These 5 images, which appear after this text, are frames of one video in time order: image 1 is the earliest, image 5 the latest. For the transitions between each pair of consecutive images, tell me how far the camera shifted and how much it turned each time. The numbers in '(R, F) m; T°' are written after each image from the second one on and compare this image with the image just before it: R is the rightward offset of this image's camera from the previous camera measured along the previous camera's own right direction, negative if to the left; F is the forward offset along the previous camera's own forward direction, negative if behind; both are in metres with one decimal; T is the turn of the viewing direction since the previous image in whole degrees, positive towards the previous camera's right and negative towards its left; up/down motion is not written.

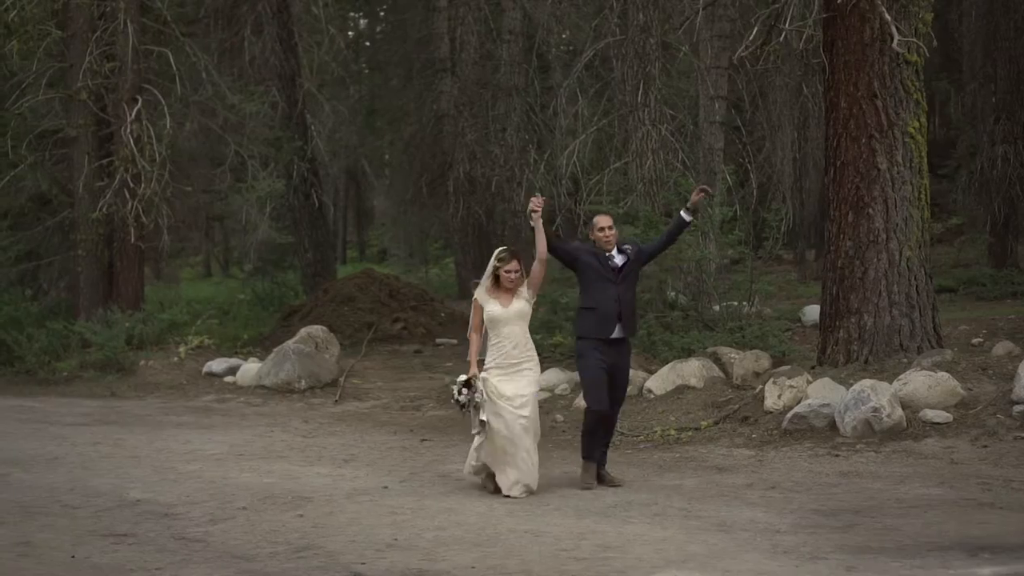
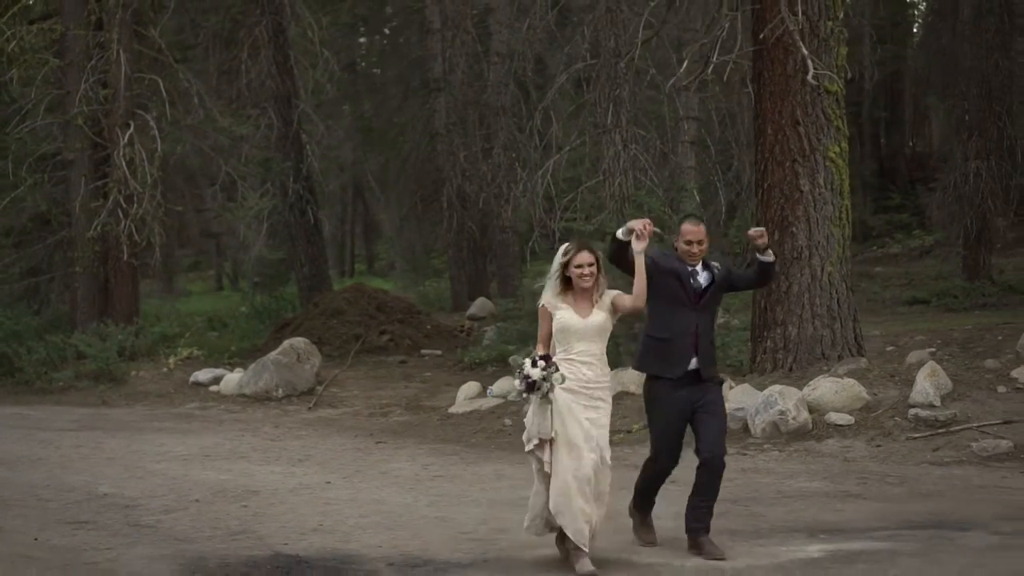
(+0.6, -0.7) m; -1°
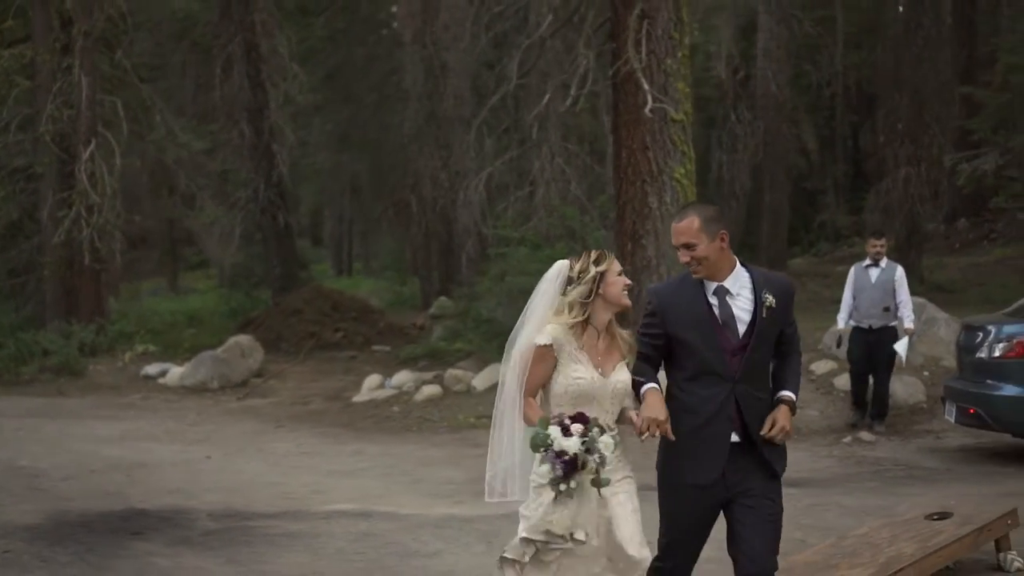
(+1.3, -1.4) m; -1°
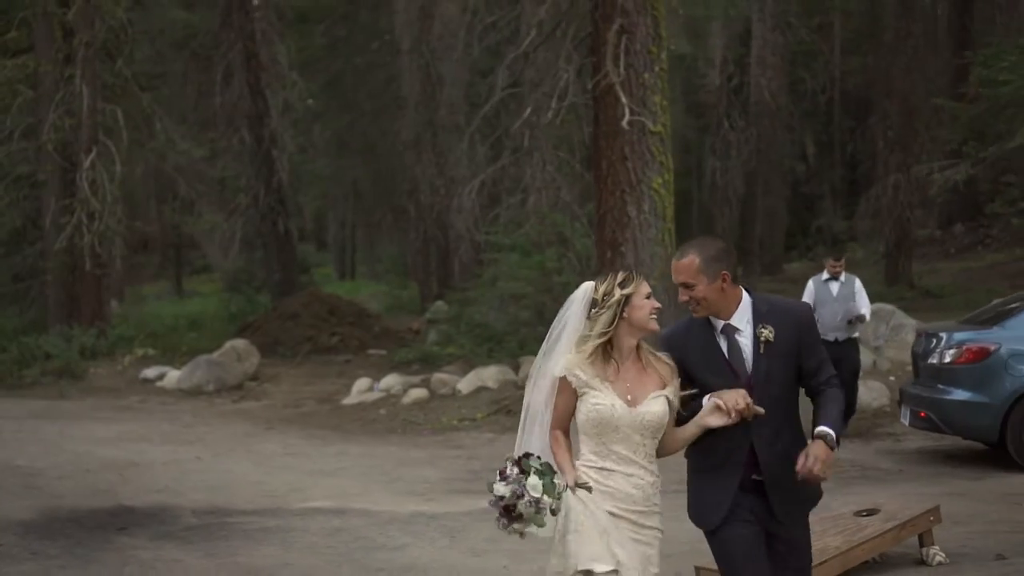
(+0.2, -0.4) m; 0°
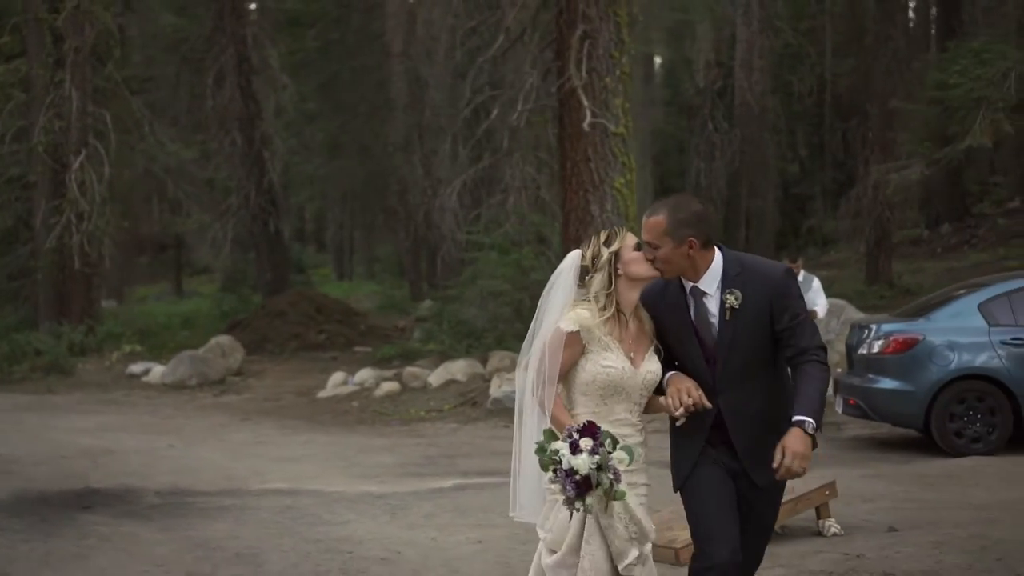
(+0.4, -0.4) m; 0°
